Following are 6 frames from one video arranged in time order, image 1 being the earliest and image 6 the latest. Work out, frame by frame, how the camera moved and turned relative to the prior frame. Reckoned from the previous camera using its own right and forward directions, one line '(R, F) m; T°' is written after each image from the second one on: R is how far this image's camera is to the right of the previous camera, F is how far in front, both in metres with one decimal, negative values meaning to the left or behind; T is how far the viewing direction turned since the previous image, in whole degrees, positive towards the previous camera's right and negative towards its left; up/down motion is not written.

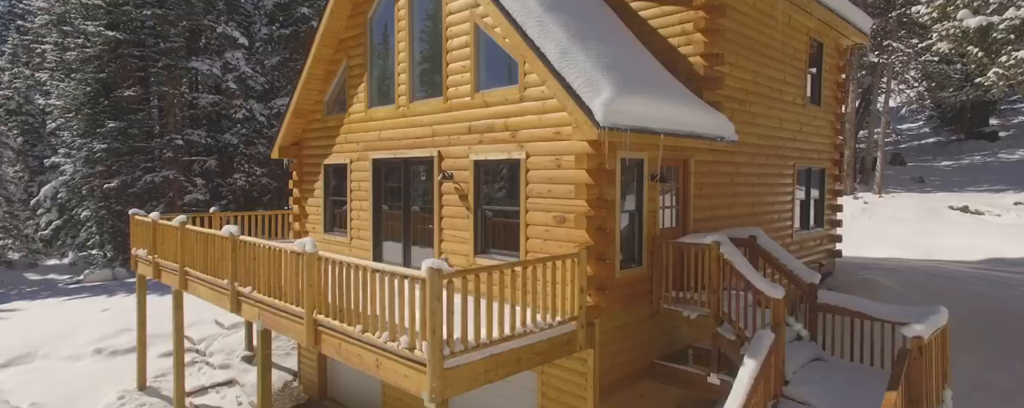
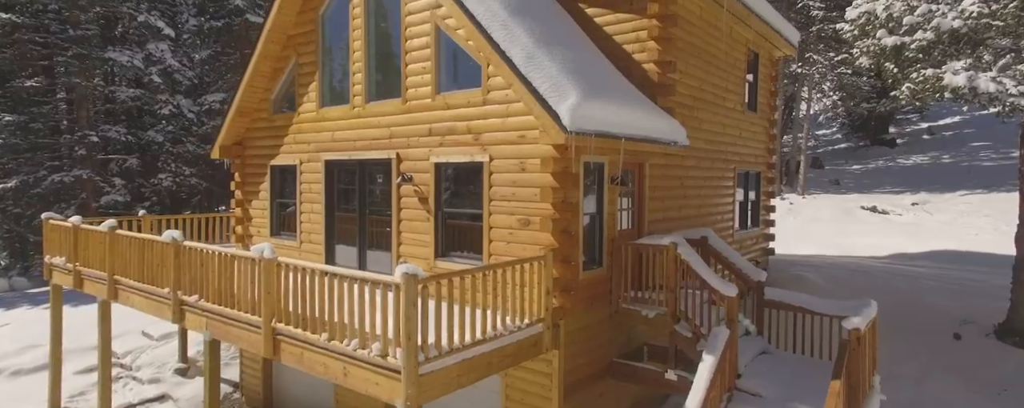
(-0.8, 0.0) m; +7°
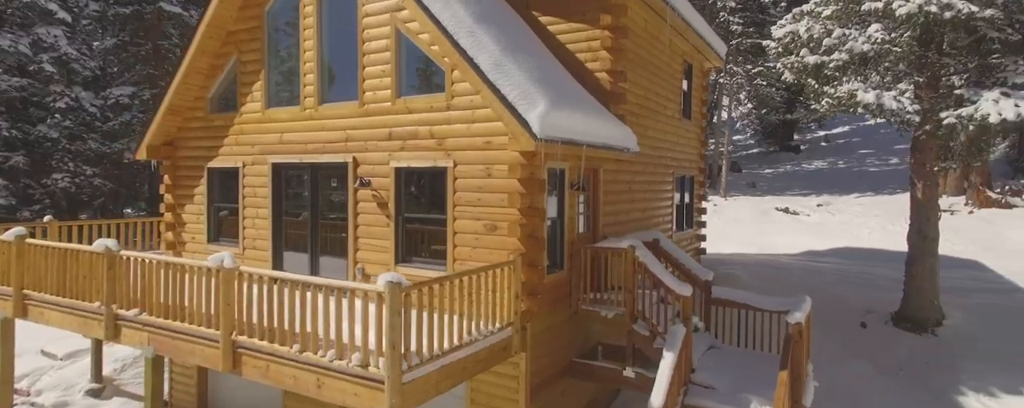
(-1.2, 0.0) m; +9°
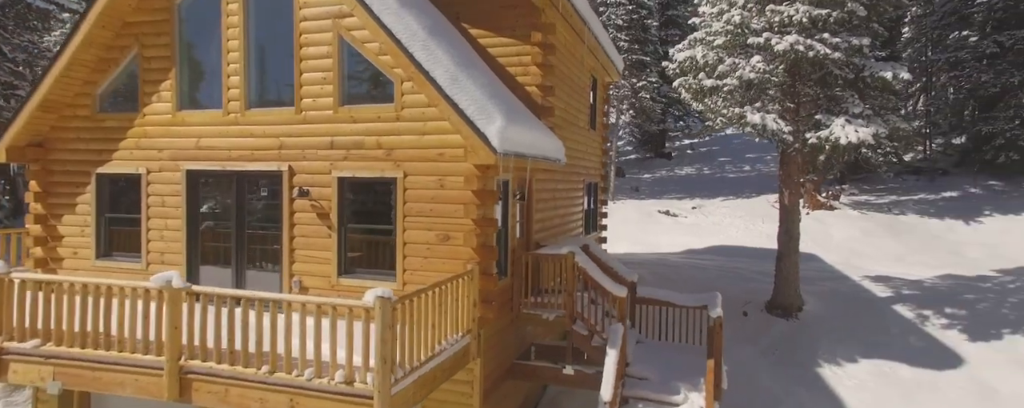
(-1.9, -0.1) m; +14°
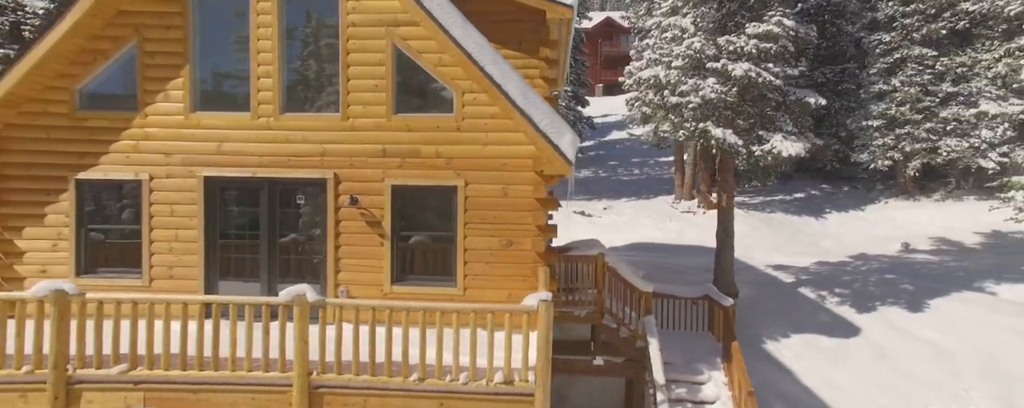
(-4.1, -0.1) m; +17°
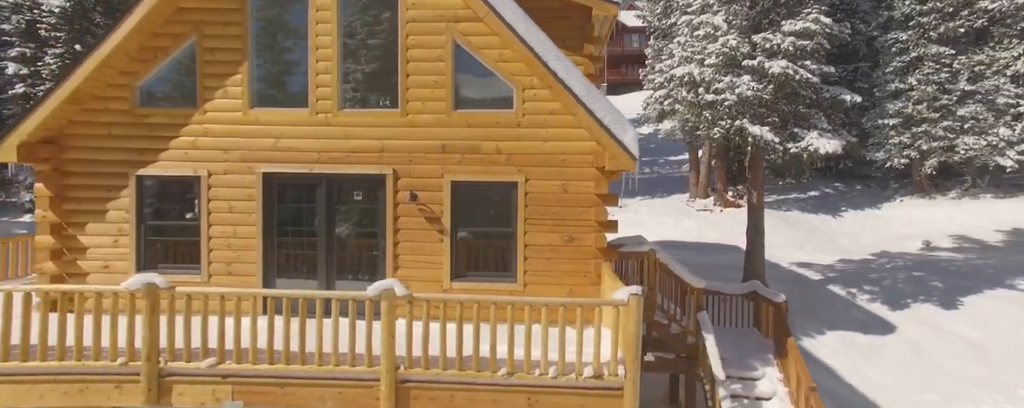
(-1.2, 0.0) m; +1°
